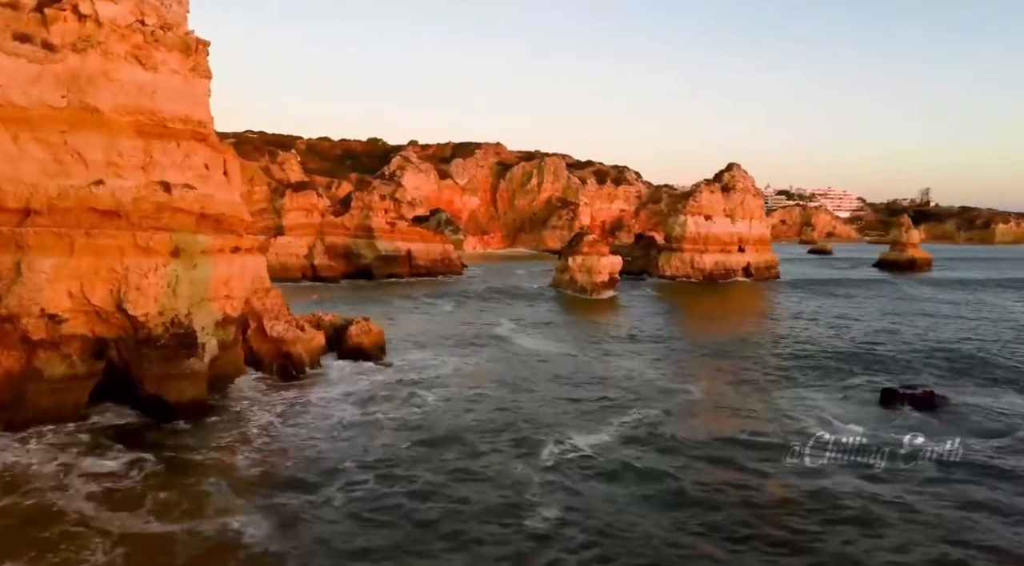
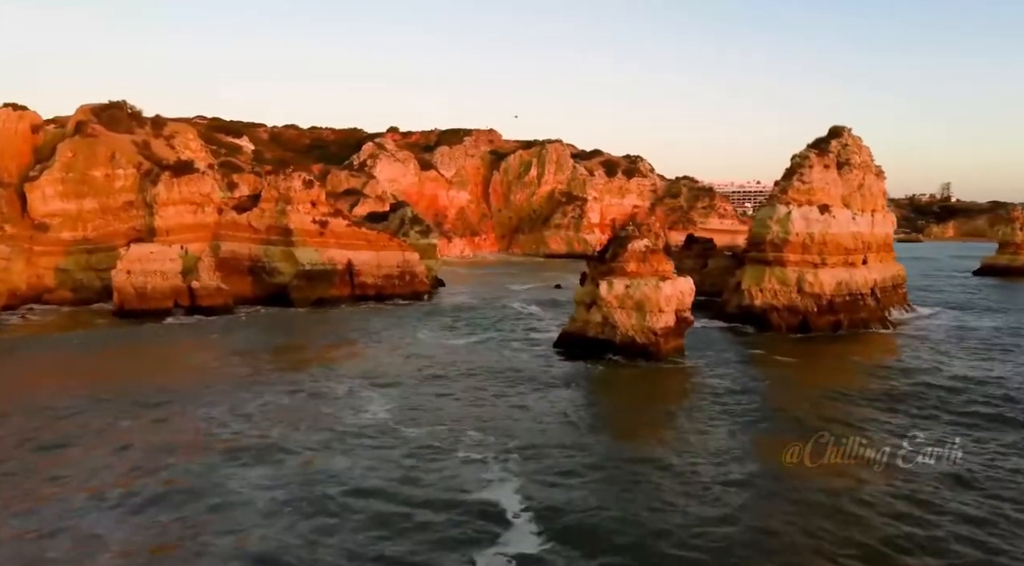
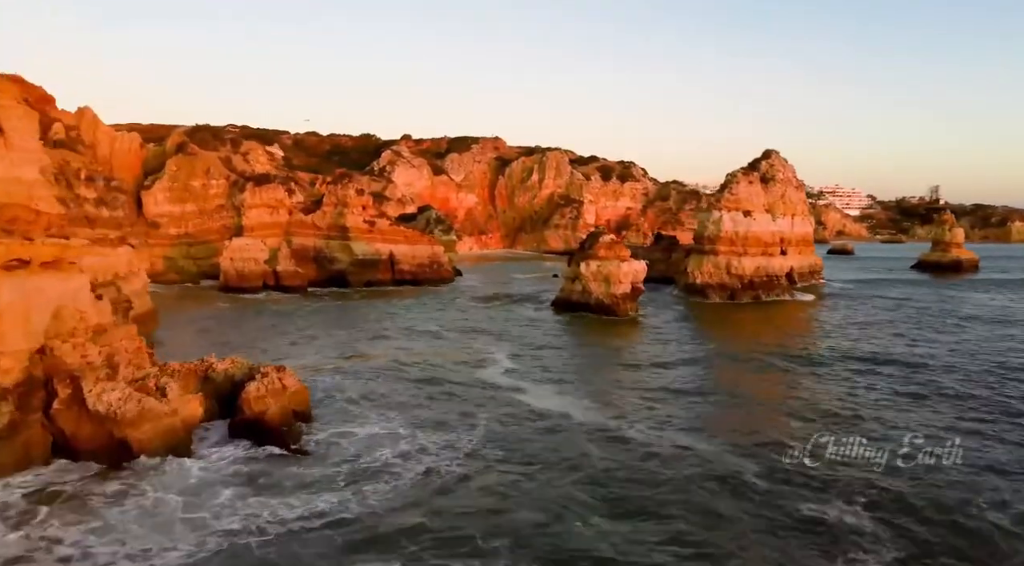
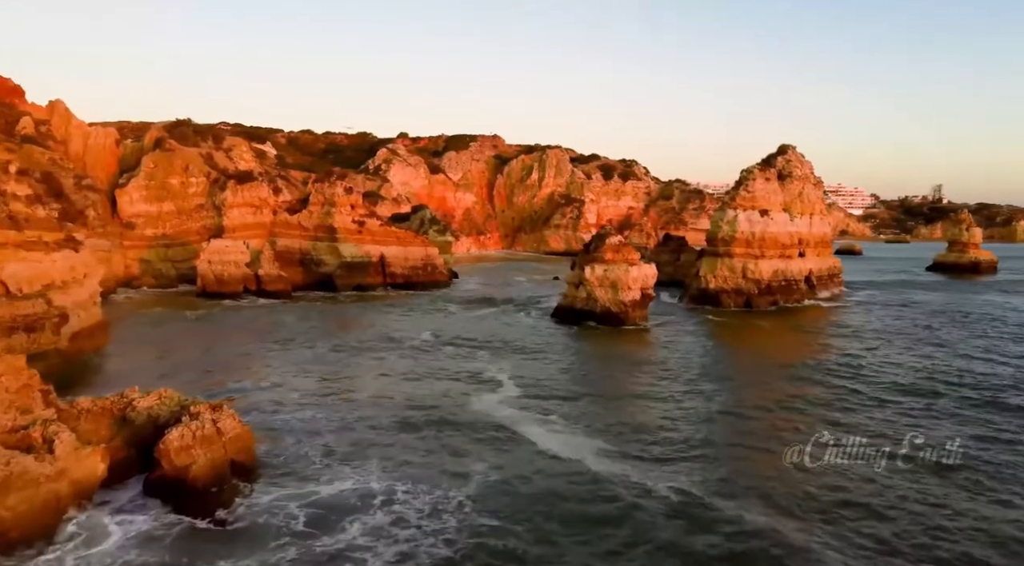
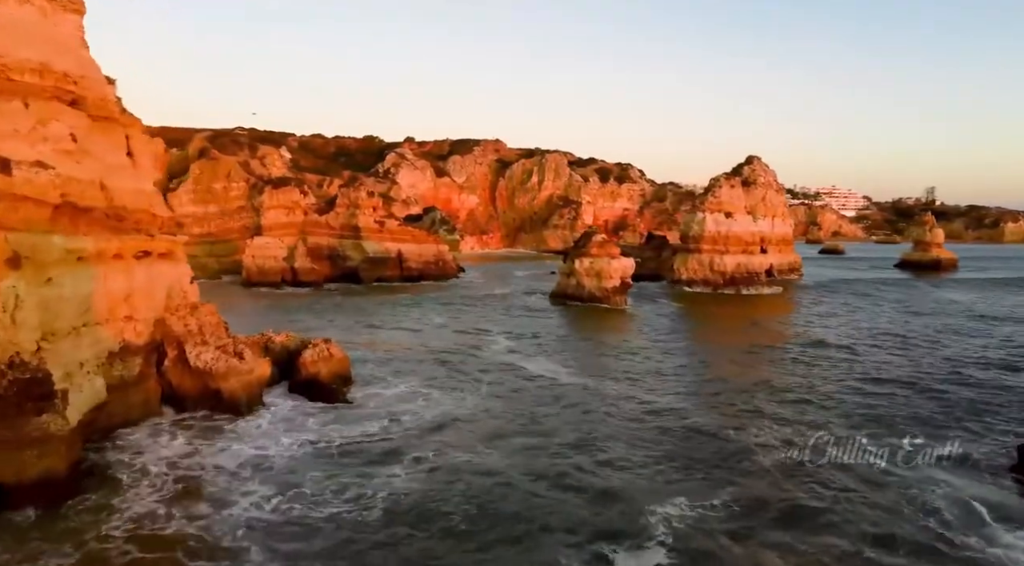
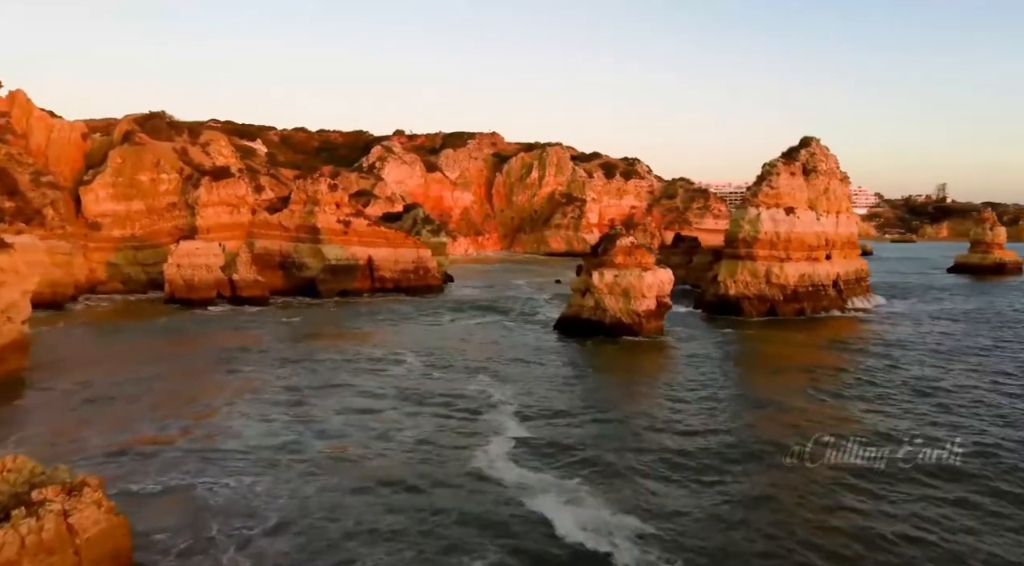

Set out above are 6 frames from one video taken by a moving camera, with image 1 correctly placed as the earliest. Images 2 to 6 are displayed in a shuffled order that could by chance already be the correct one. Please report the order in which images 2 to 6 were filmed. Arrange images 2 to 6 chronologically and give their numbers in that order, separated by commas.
5, 3, 4, 6, 2
